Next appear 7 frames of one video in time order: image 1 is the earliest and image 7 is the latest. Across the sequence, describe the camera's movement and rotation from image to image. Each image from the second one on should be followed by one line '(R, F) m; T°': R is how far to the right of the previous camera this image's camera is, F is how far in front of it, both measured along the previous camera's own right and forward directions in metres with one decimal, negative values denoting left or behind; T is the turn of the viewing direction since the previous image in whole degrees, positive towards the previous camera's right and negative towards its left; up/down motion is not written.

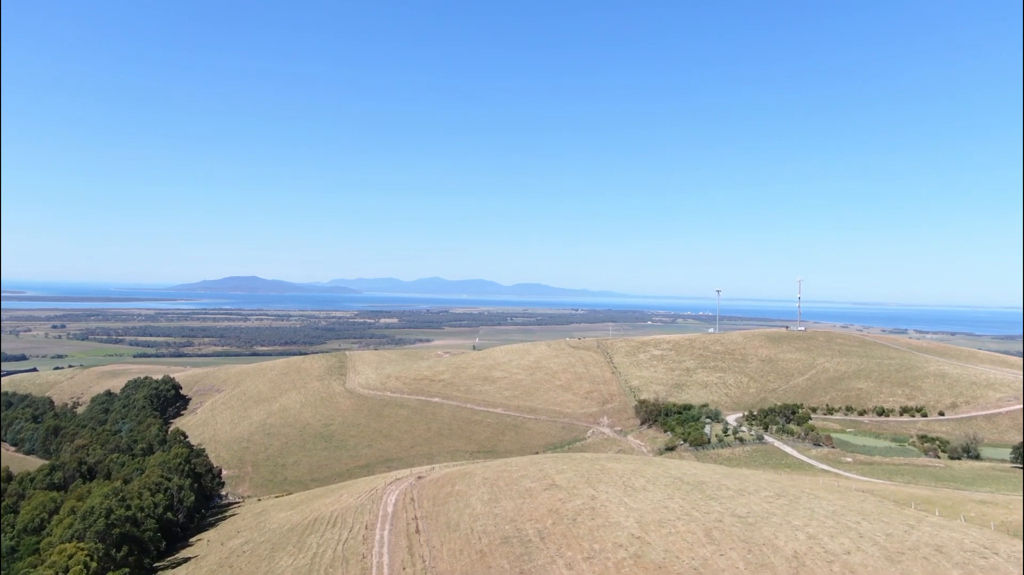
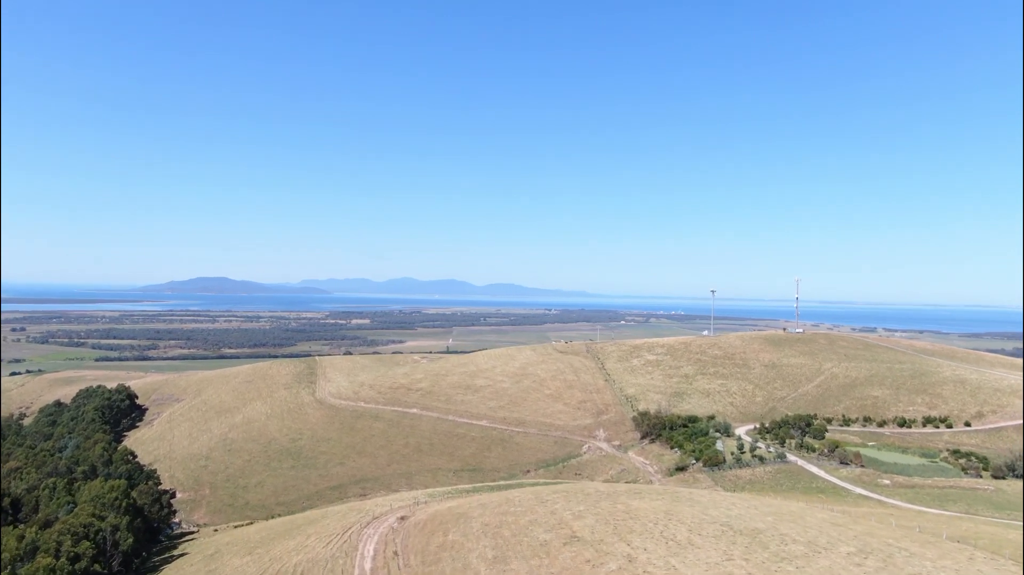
(-1.0, +5.4) m; +2°
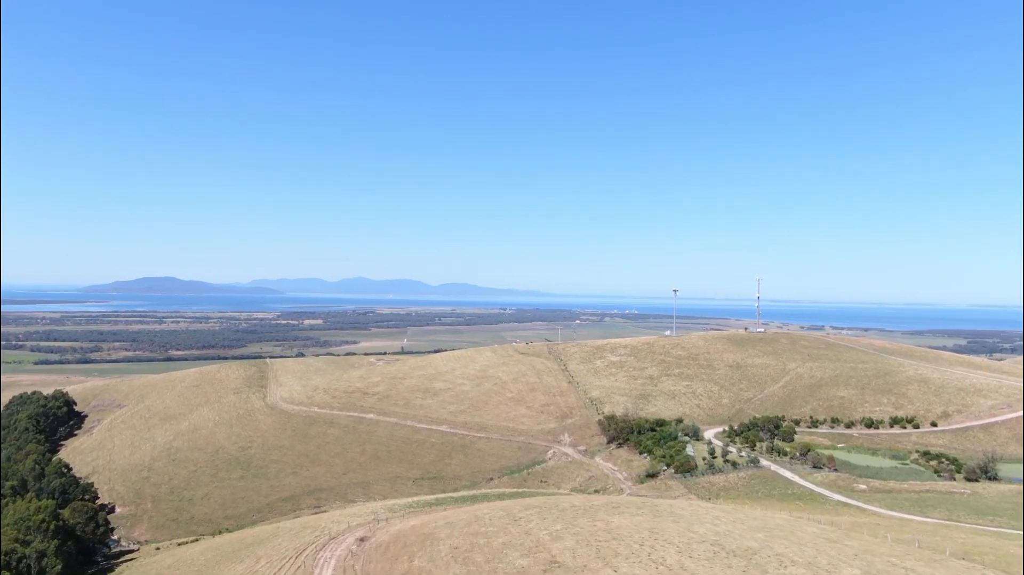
(-0.5, +2.0) m; +3°
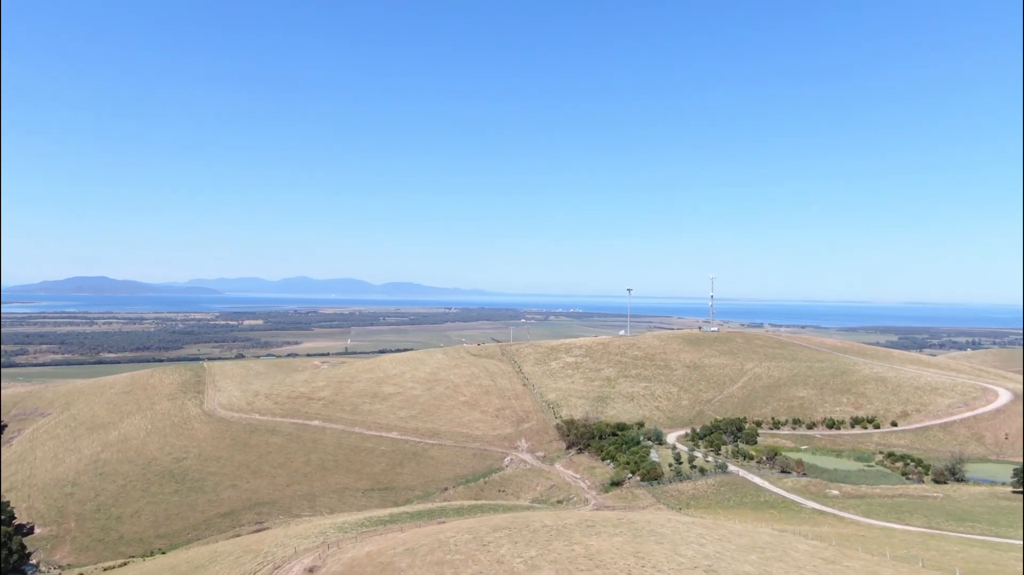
(-0.6, +2.3) m; +4°
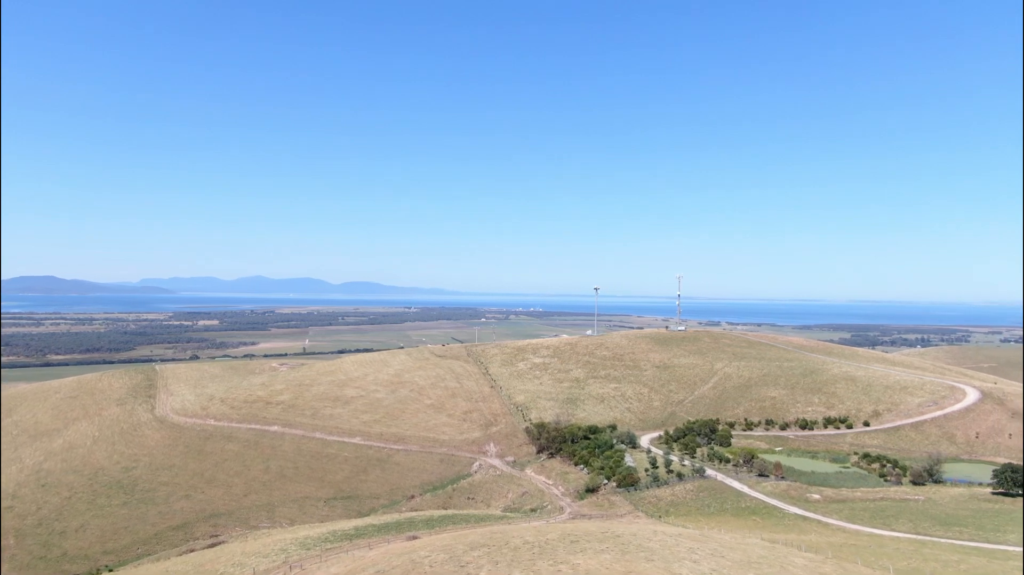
(-0.5, +1.6) m; +3°
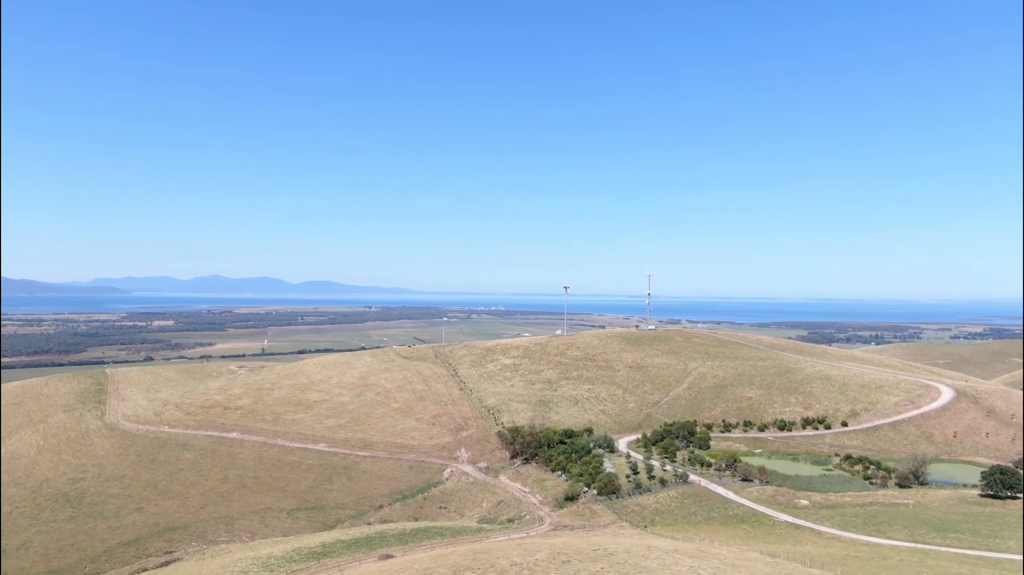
(-0.6, +1.8) m; +3°
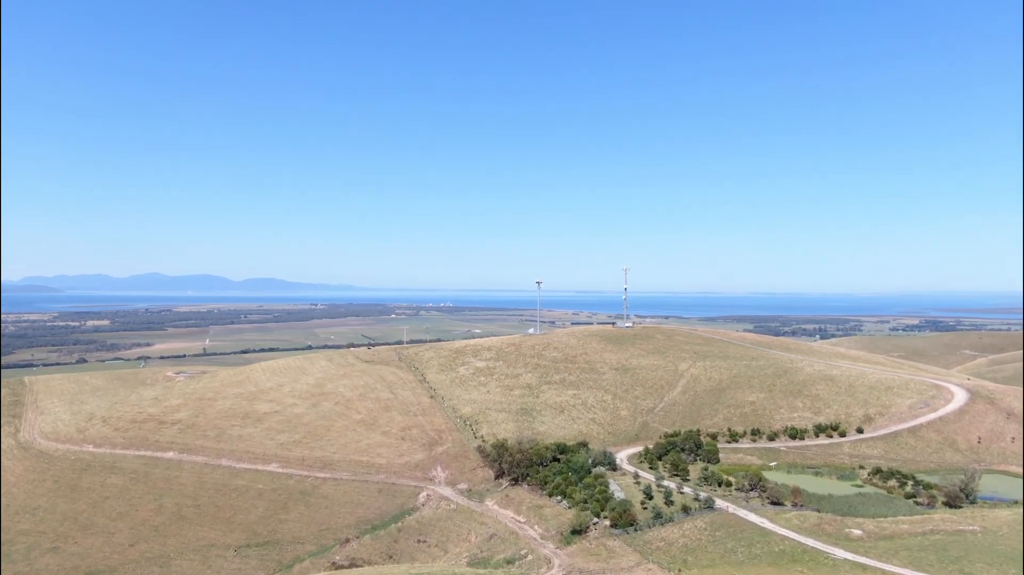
(-1.8, +5.8) m; +4°
